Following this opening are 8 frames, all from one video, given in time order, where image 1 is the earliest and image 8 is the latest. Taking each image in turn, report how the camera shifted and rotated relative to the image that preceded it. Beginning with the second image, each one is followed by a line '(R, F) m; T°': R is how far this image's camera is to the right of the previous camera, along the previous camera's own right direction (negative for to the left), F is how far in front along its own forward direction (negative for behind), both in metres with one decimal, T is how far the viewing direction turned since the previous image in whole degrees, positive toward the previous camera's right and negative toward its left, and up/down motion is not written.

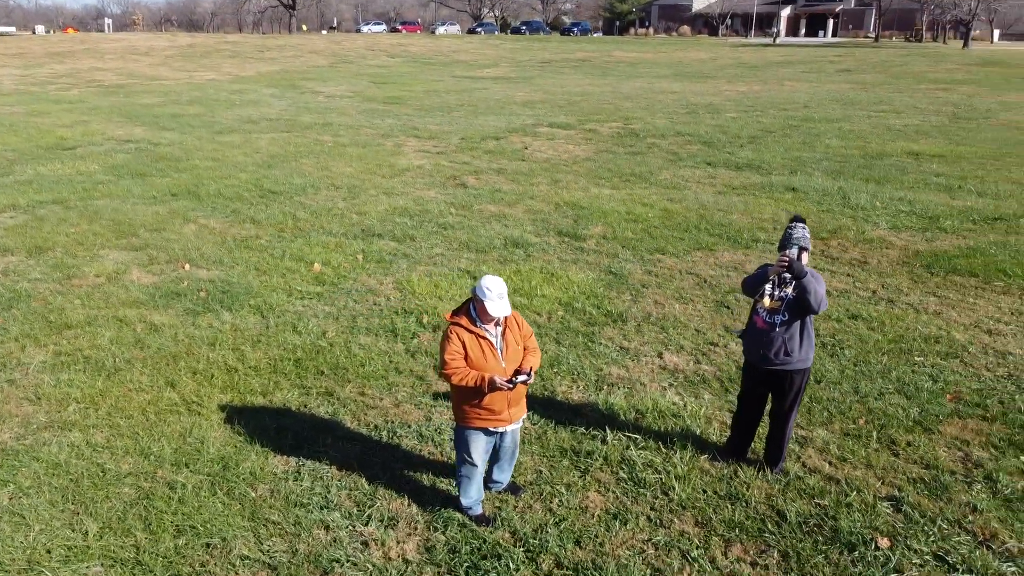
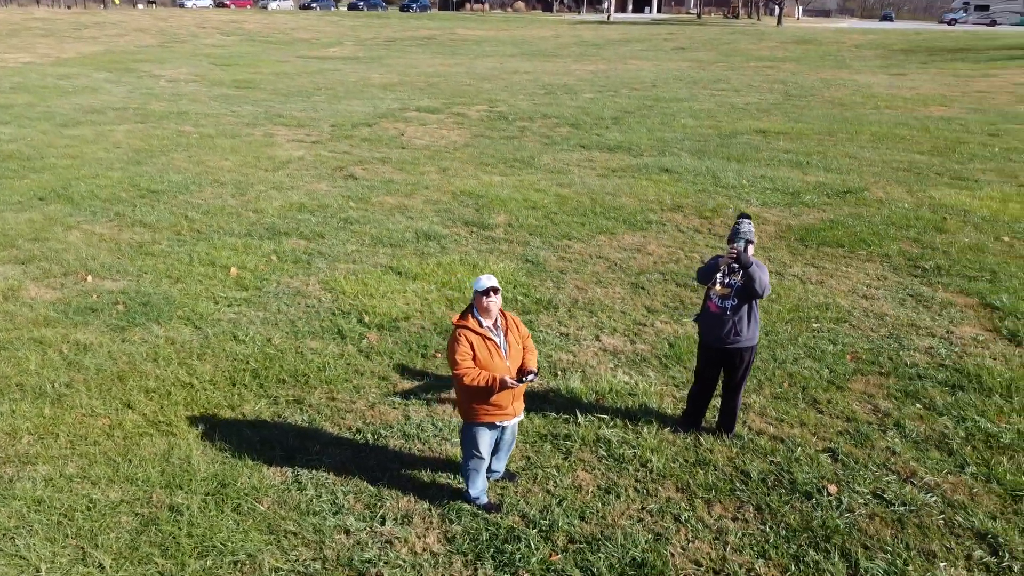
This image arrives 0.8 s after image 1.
(-0.7, 0.0) m; +12°
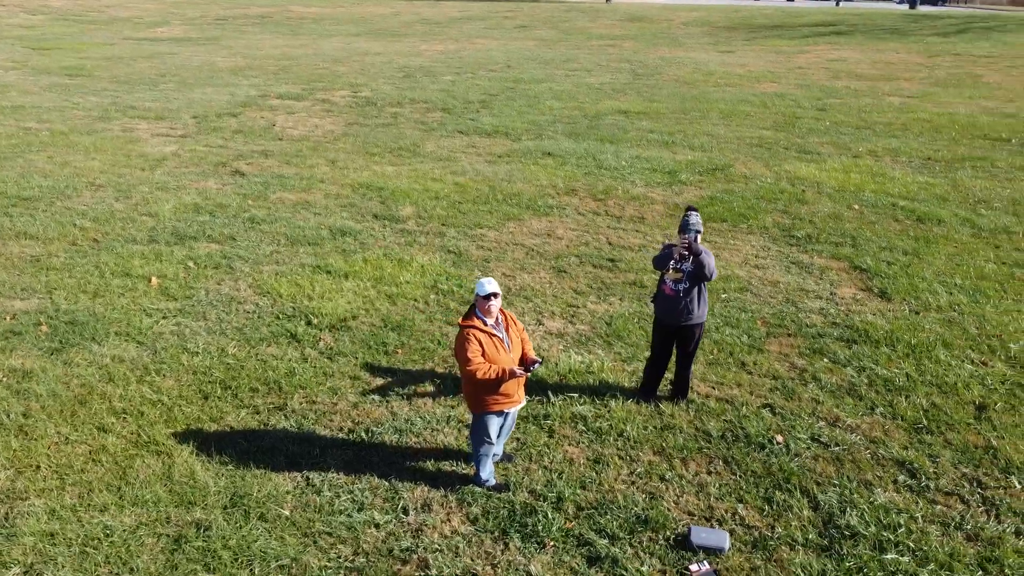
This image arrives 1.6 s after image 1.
(-0.8, -0.1) m; +12°
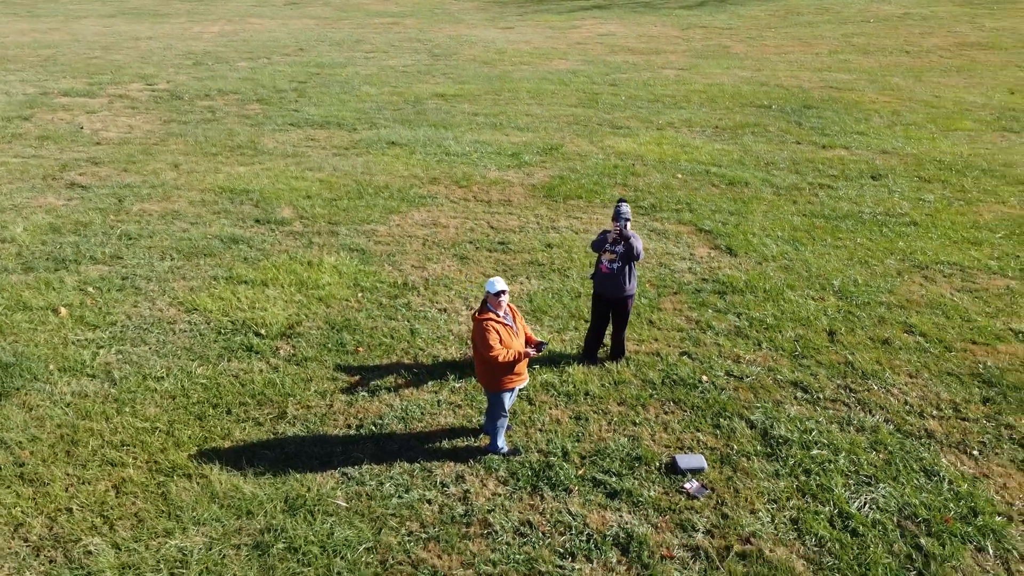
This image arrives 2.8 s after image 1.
(-1.2, -0.4) m; +16°
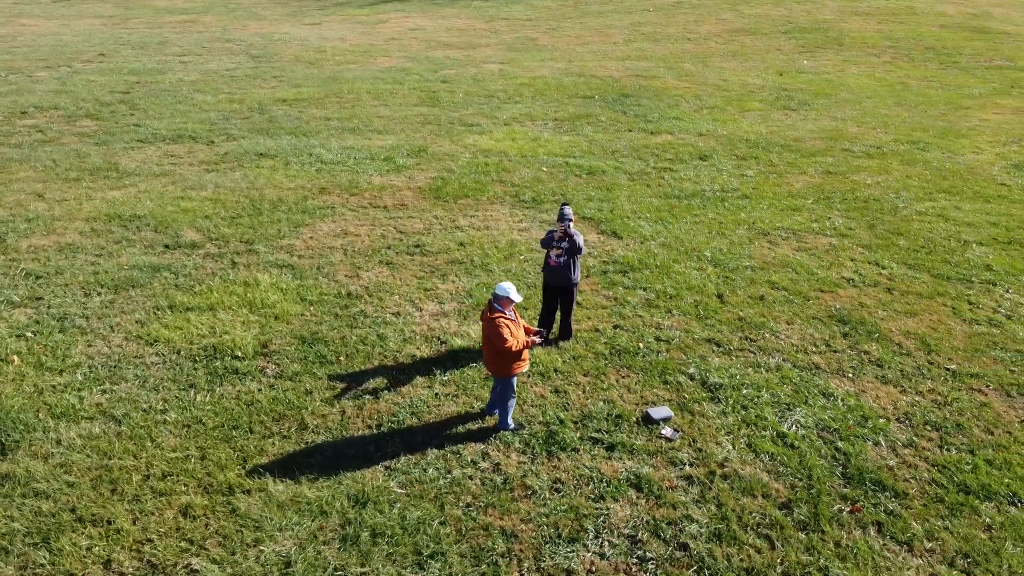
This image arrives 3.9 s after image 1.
(-1.1, -0.5) m; +13°
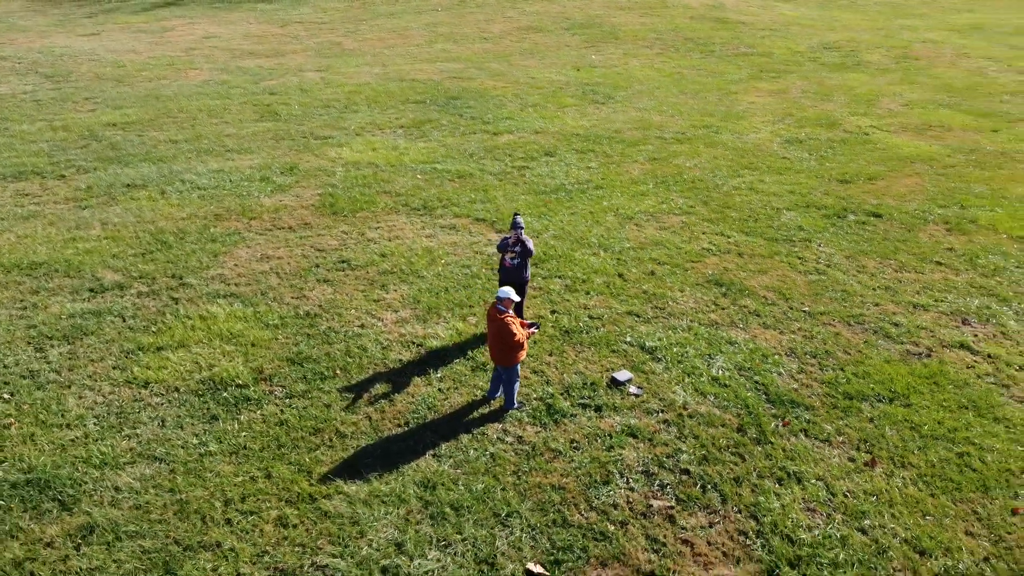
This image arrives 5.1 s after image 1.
(-1.4, -0.6) m; +15°
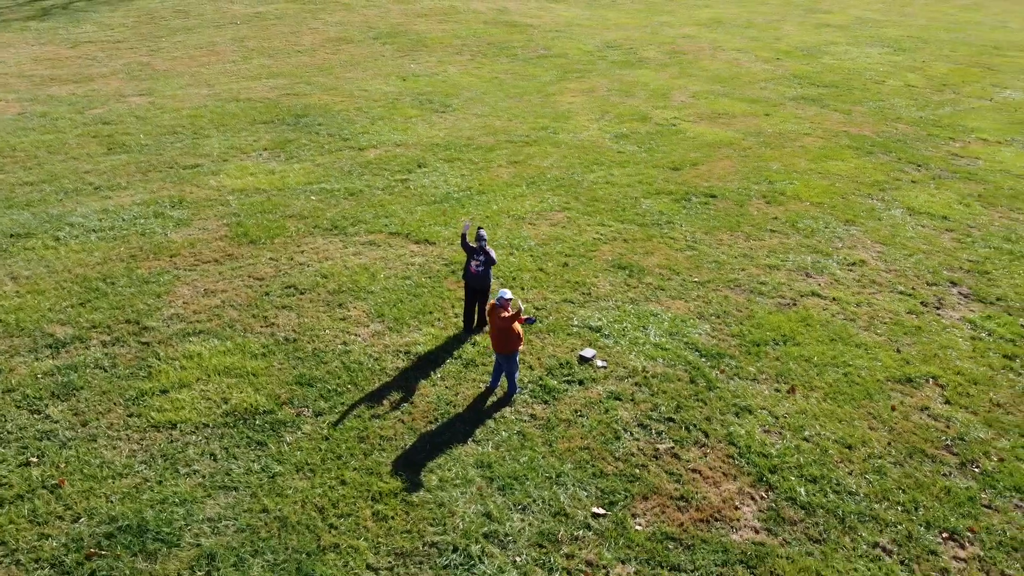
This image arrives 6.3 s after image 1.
(-1.6, -0.6) m; +14°
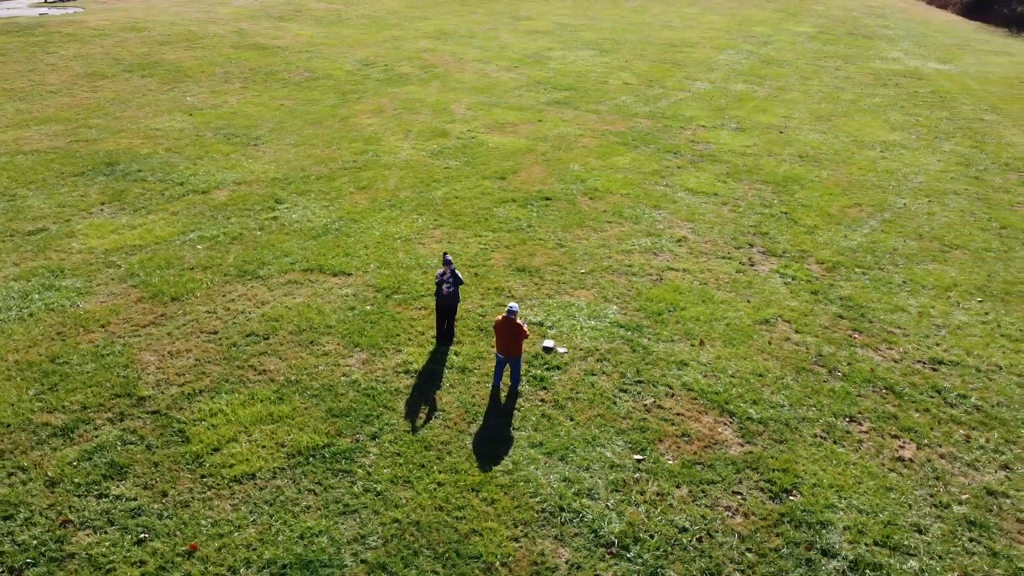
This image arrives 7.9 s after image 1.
(-2.2, -0.8) m; +17°
